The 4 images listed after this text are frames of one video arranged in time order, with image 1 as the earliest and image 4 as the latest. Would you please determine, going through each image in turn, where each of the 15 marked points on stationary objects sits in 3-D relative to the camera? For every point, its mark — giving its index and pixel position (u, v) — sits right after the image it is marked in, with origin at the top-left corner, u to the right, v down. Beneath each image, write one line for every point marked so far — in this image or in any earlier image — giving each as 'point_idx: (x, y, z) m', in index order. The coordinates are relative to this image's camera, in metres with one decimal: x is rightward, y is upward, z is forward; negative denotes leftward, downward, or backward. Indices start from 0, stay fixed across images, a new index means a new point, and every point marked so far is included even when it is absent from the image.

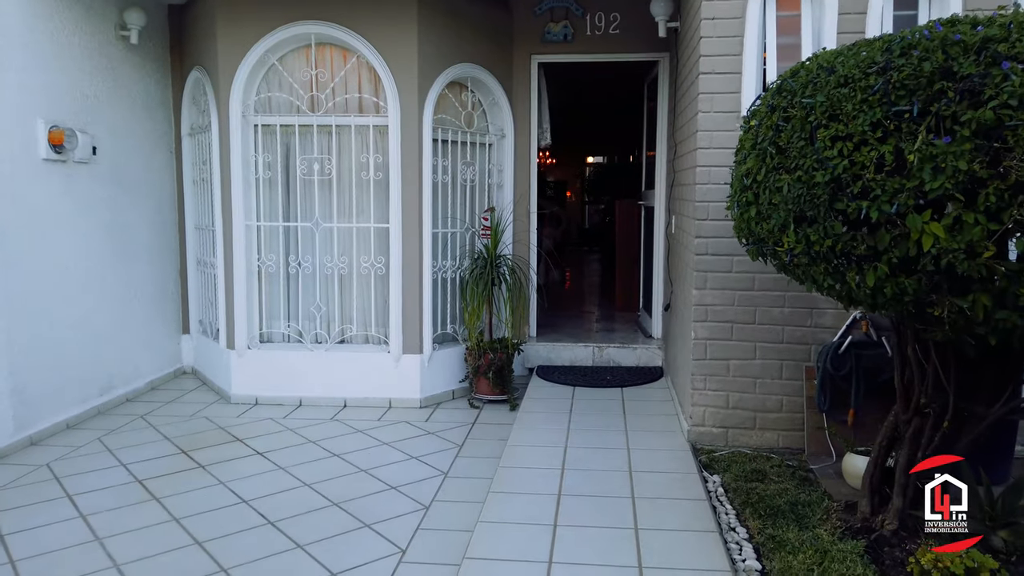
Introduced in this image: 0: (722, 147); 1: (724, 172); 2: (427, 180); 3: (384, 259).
0: (+0.9, +0.6, +3.5) m
1: (+0.9, +0.5, +3.5) m
2: (-0.5, +0.6, +4.7) m
3: (-0.8, +0.2, +4.8) m
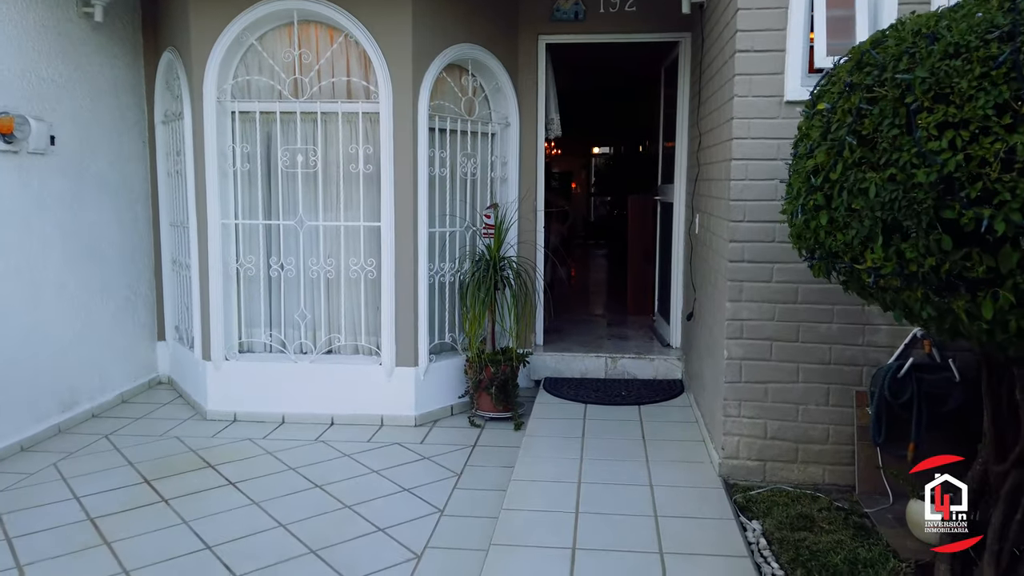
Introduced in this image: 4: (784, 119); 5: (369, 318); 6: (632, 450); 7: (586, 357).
0: (+0.9, +0.6, +3.0) m
1: (+0.9, +0.5, +3.0) m
2: (-0.5, +0.6, +4.2) m
3: (-0.7, +0.1, +4.3) m
4: (+1.0, +0.6, +3.0) m
5: (-0.8, -0.2, +4.4) m
6: (+0.5, -0.7, +3.5) m
7: (+0.4, -0.4, +4.7) m
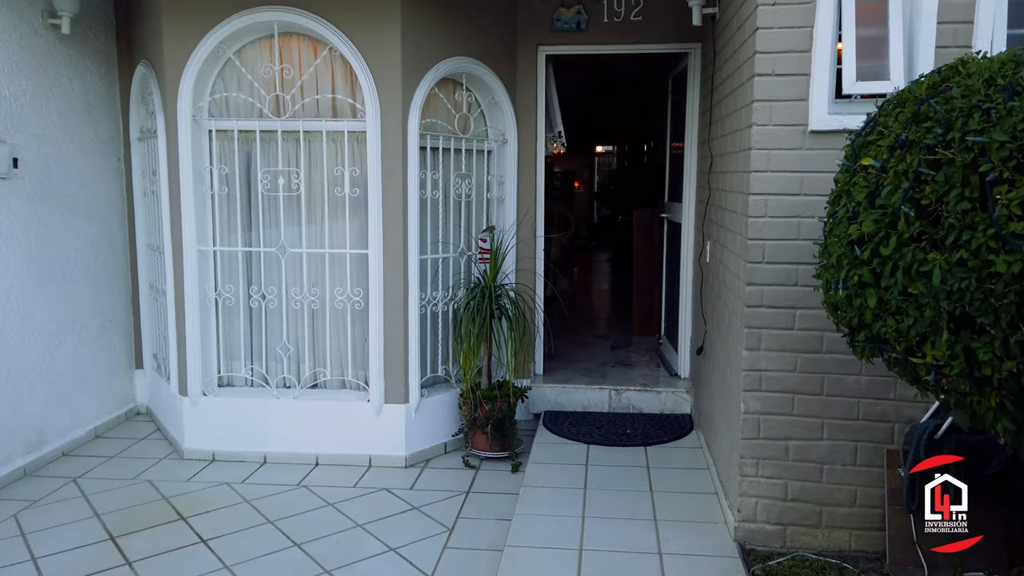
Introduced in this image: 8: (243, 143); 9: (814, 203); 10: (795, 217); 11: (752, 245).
0: (+0.9, +0.4, +2.7) m
1: (+0.9, +0.3, +2.7) m
2: (-0.5, +0.4, +3.9) m
3: (-0.7, 0.0, +4.0) m
4: (+1.0, +0.5, +2.7) m
5: (-0.8, -0.3, +4.1) m
6: (+0.5, -0.9, +3.2) m
7: (+0.4, -0.6, +4.4) m
8: (-1.3, +0.7, +4.0) m
9: (+1.0, +0.3, +2.7) m
10: (+1.0, +0.2, +2.7) m
11: (+0.8, +0.1, +2.8) m
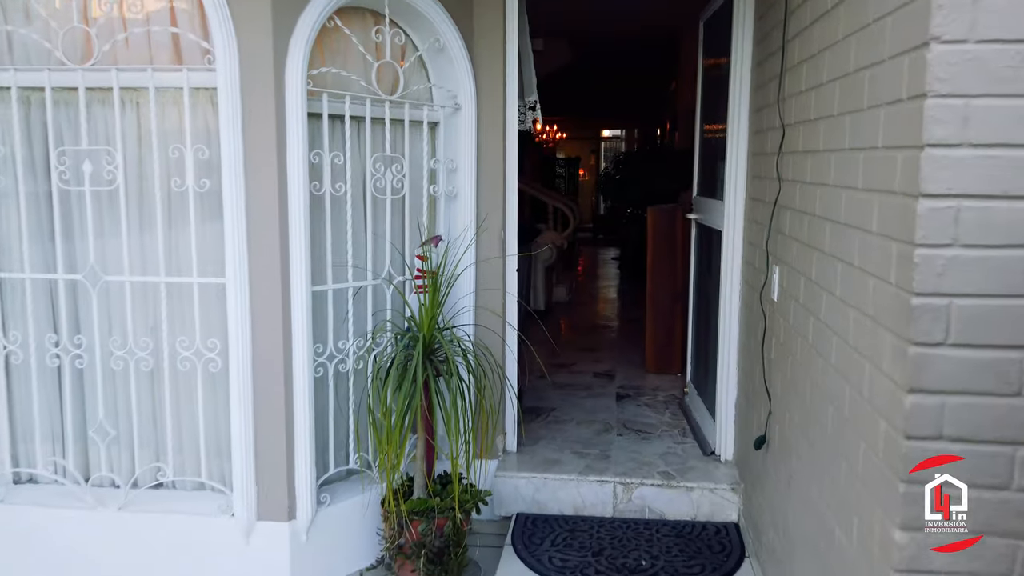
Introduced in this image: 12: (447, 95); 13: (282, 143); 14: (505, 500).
0: (+0.7, +0.2, +1.2) m
1: (+0.7, +0.1, +1.2) m
2: (-0.6, +0.3, +2.4) m
3: (-0.9, -0.2, +2.5) m
4: (+0.8, +0.3, +1.2) m
5: (-1.0, -0.5, +2.6) m
6: (+0.3, -1.0, +1.7) m
7: (+0.3, -0.7, +2.9) m
8: (-1.5, +0.6, +2.5) m
9: (+0.8, +0.1, +1.2) m
10: (+0.8, +0.1, +1.2) m
11: (+0.6, 0.0, +1.3) m
12: (-0.2, +0.7, +2.9) m
13: (-0.7, +0.4, +2.4) m
14: (0.0, -0.8, +3.0) m
